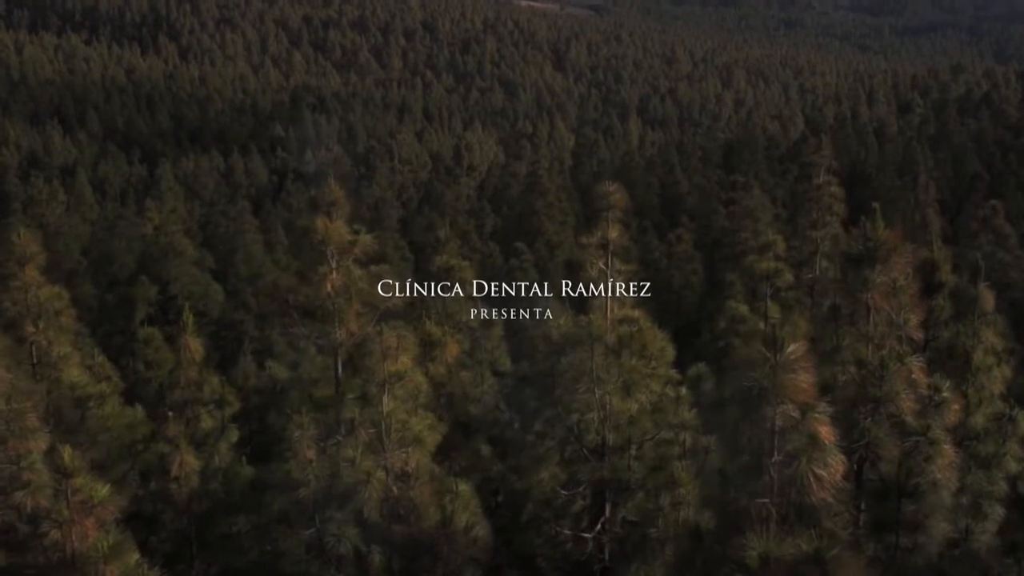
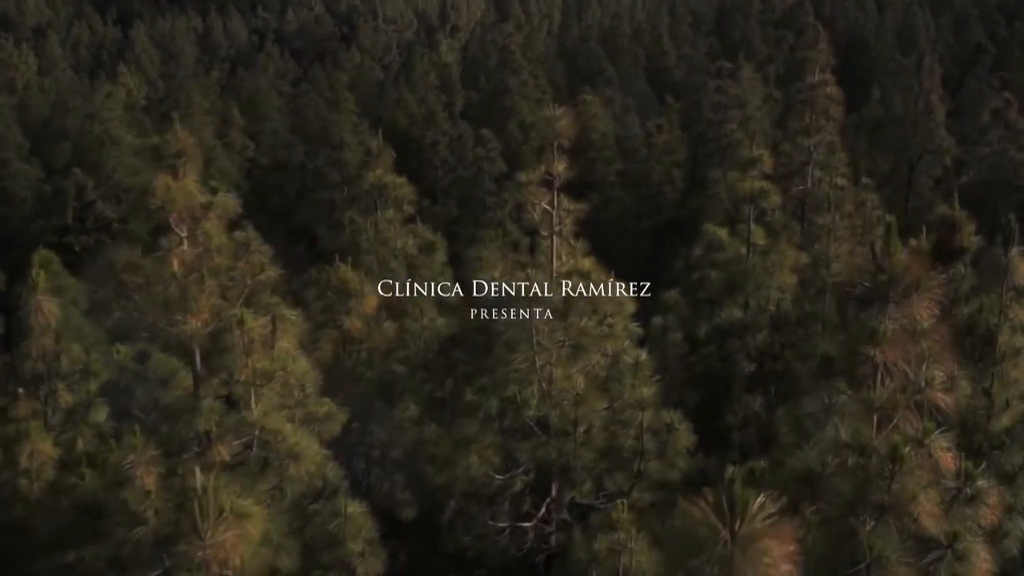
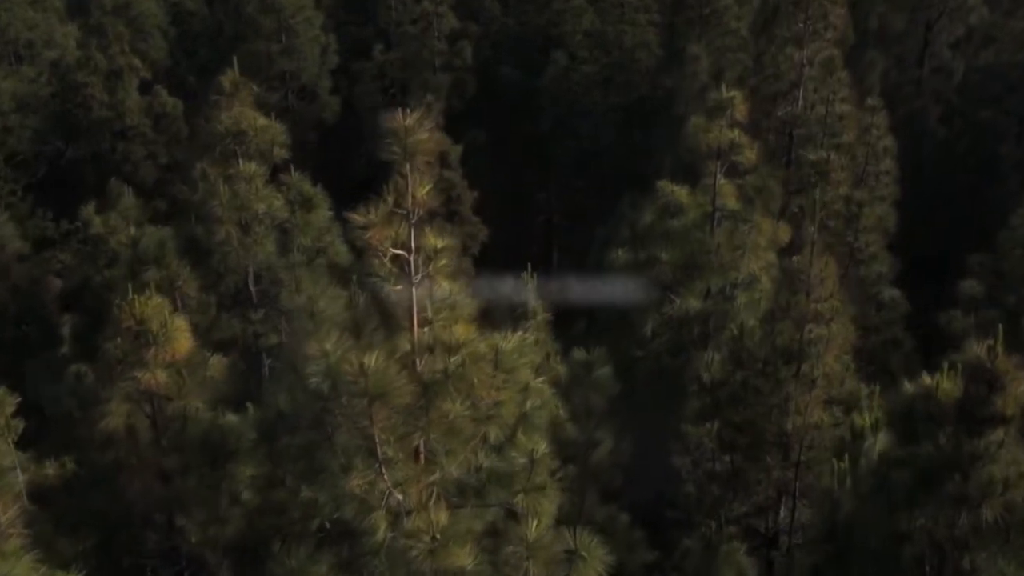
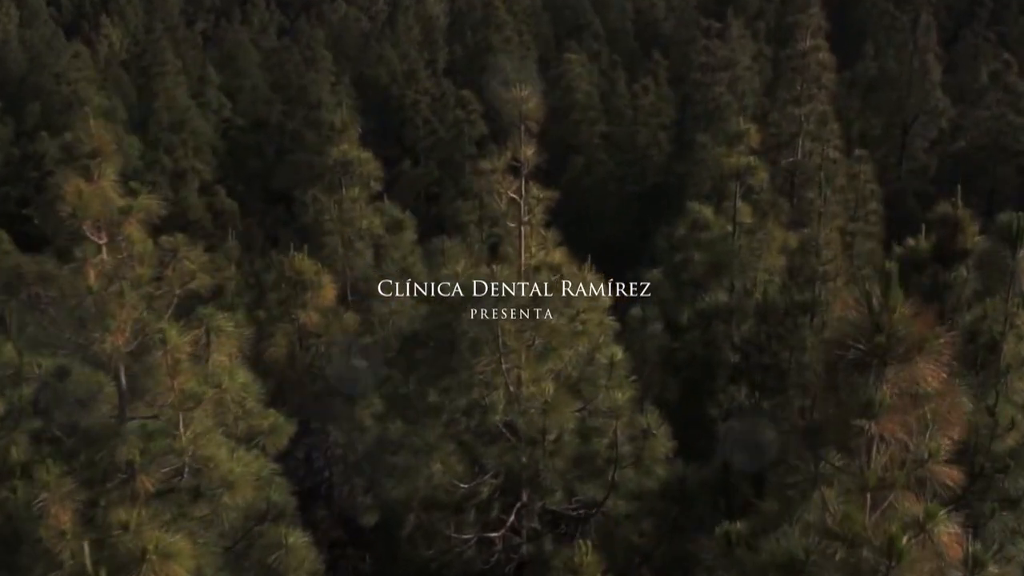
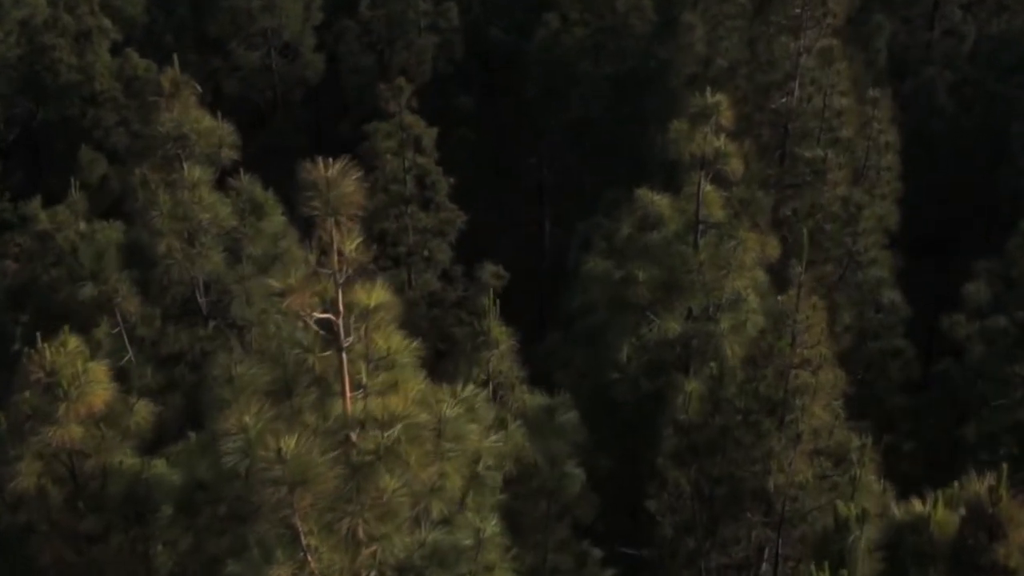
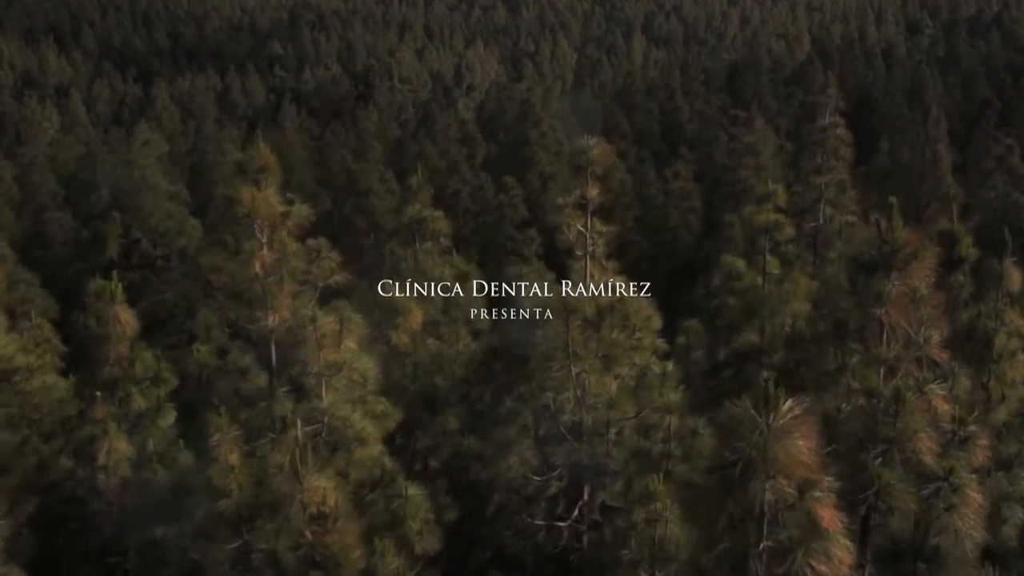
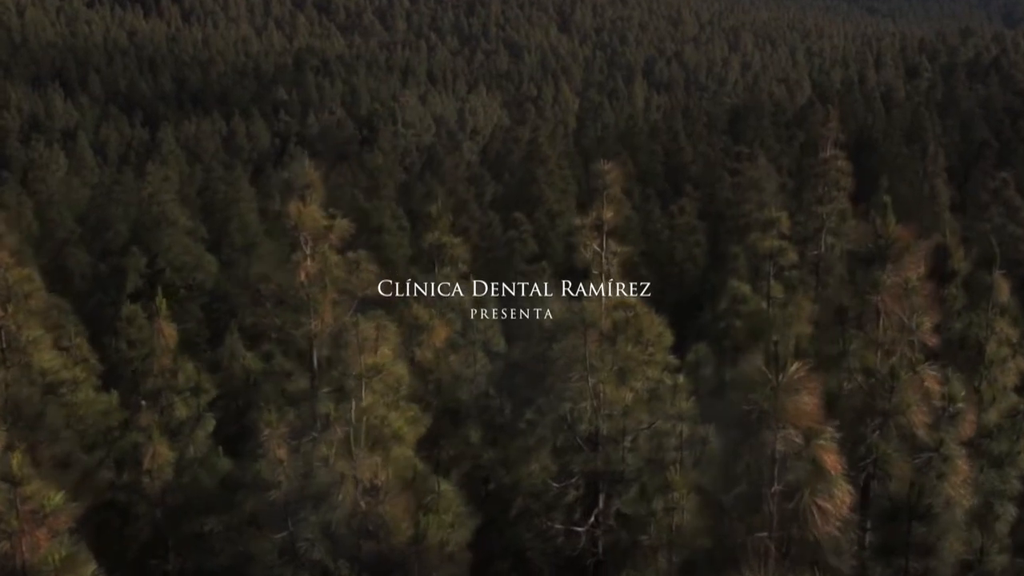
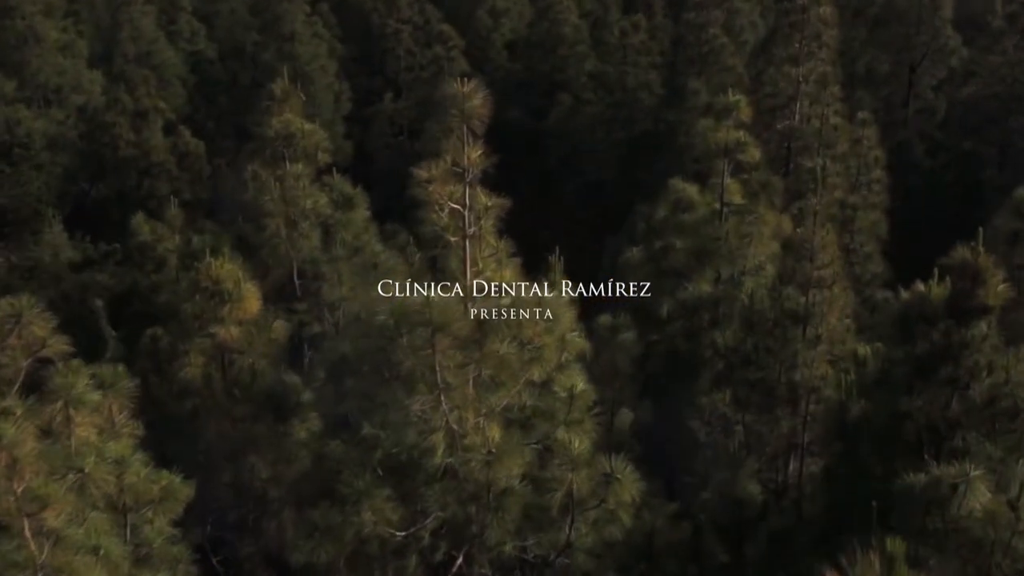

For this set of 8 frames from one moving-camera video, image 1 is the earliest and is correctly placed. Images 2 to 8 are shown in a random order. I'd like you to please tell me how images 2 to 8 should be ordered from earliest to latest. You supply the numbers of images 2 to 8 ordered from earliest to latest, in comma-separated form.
7, 6, 2, 4, 8, 3, 5
